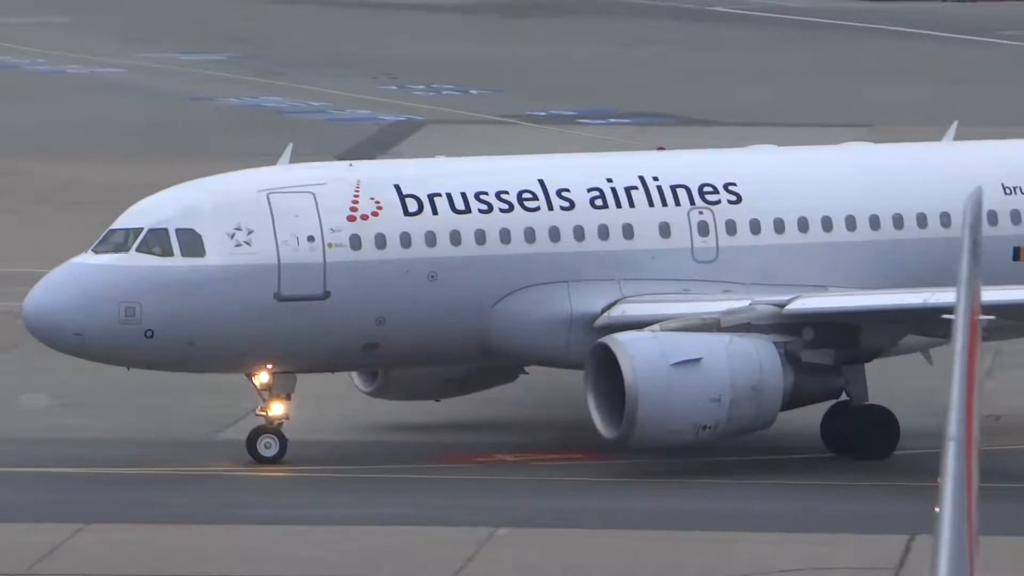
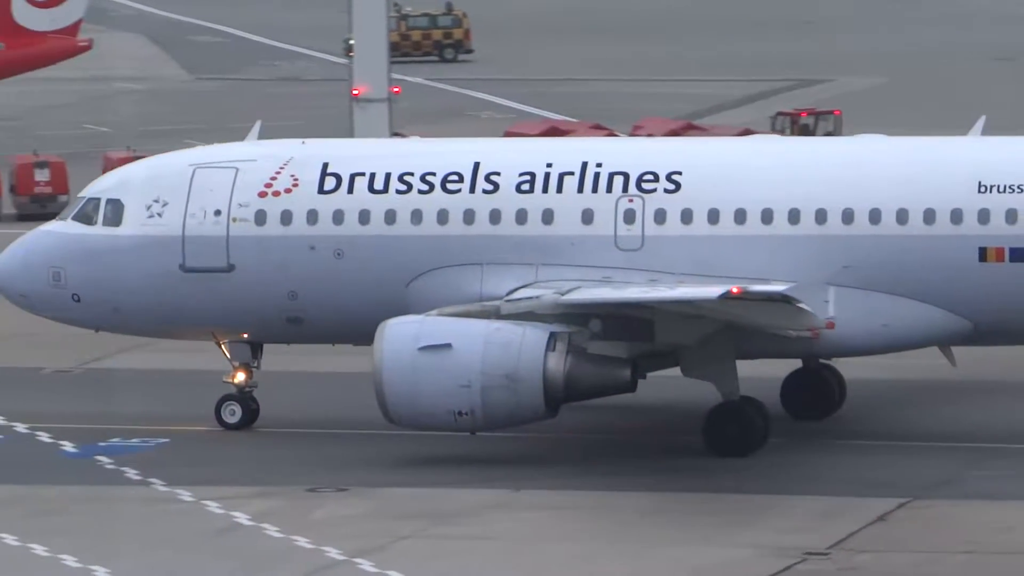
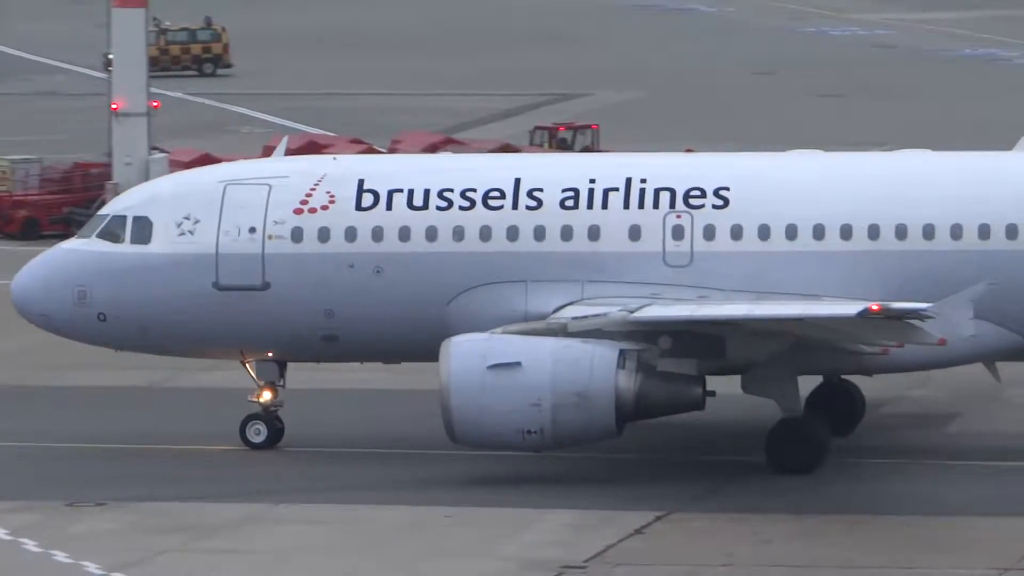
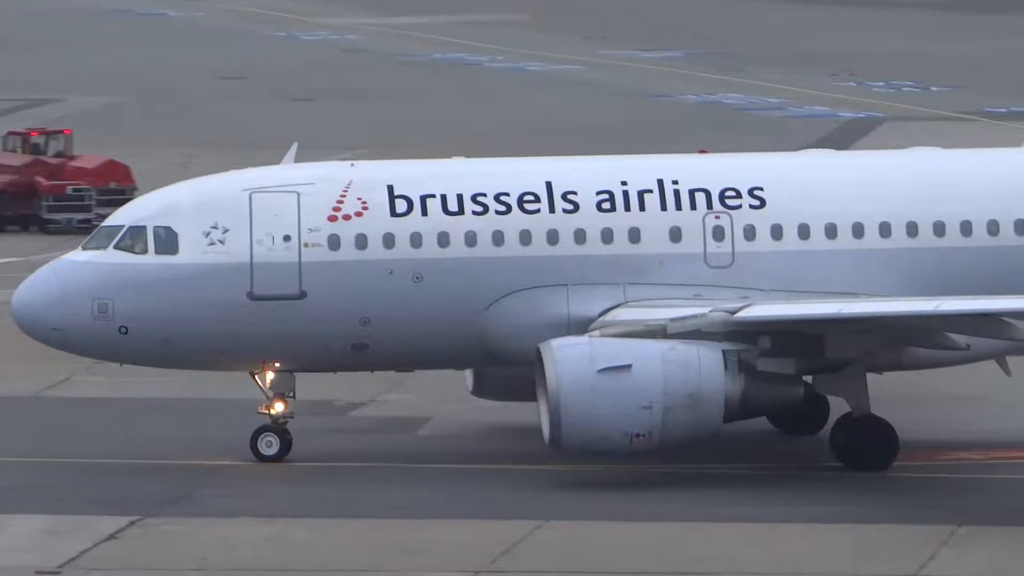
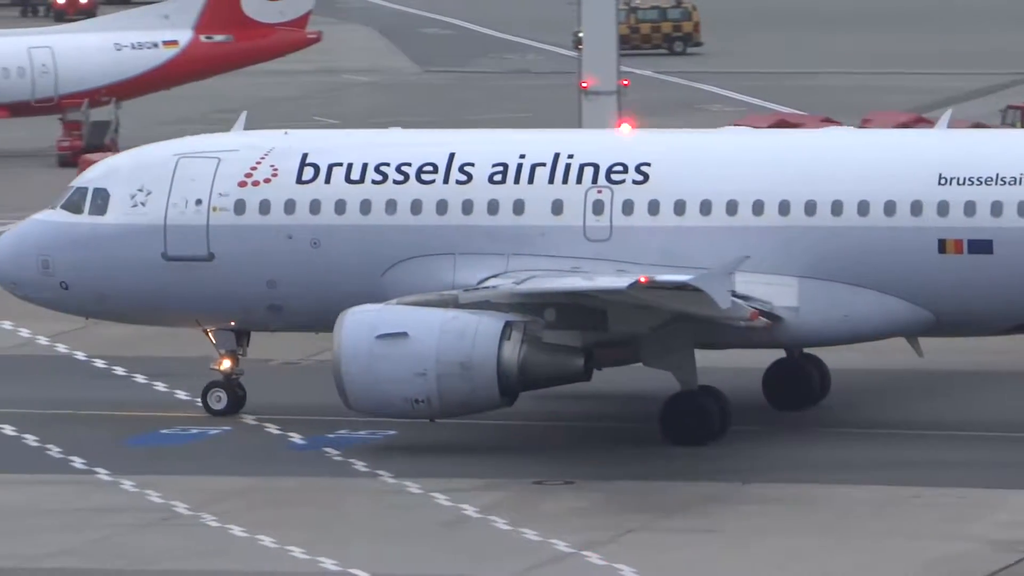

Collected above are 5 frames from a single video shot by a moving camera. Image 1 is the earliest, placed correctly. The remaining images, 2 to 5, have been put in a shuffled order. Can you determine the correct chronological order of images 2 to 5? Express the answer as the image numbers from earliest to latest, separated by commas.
4, 3, 2, 5
